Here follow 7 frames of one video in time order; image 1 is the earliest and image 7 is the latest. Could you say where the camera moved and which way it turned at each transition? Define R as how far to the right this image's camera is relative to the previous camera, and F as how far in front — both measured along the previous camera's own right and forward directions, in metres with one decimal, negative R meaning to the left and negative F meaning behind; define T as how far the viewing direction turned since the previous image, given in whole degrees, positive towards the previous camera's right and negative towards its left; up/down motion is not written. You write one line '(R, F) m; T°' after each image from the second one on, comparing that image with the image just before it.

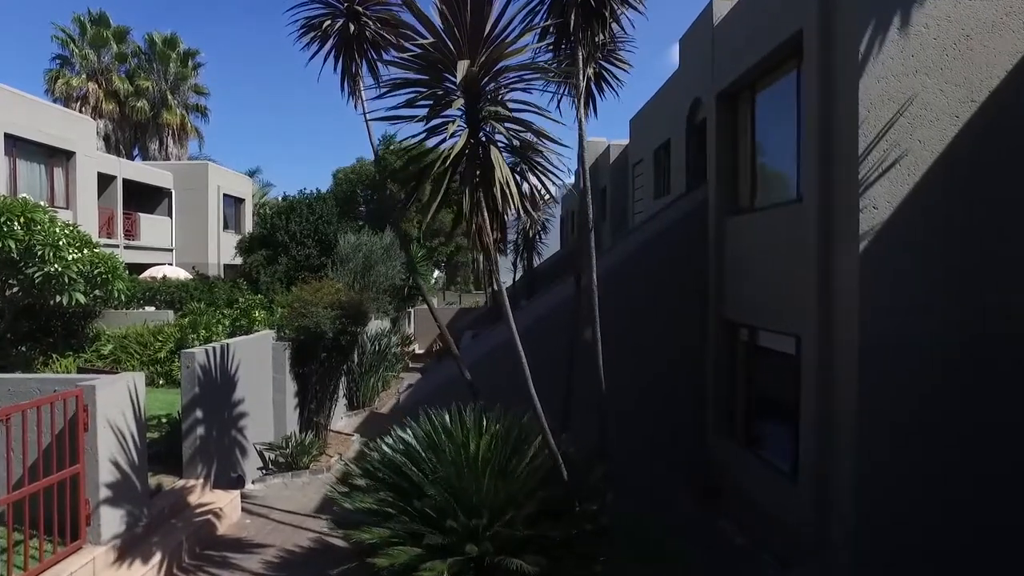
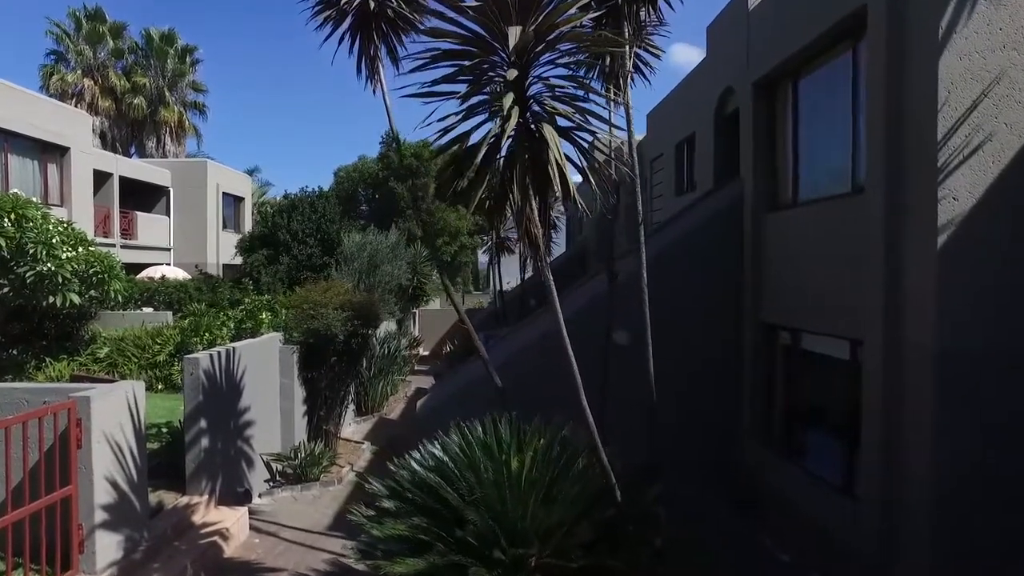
(-0.4, +0.7) m; 0°
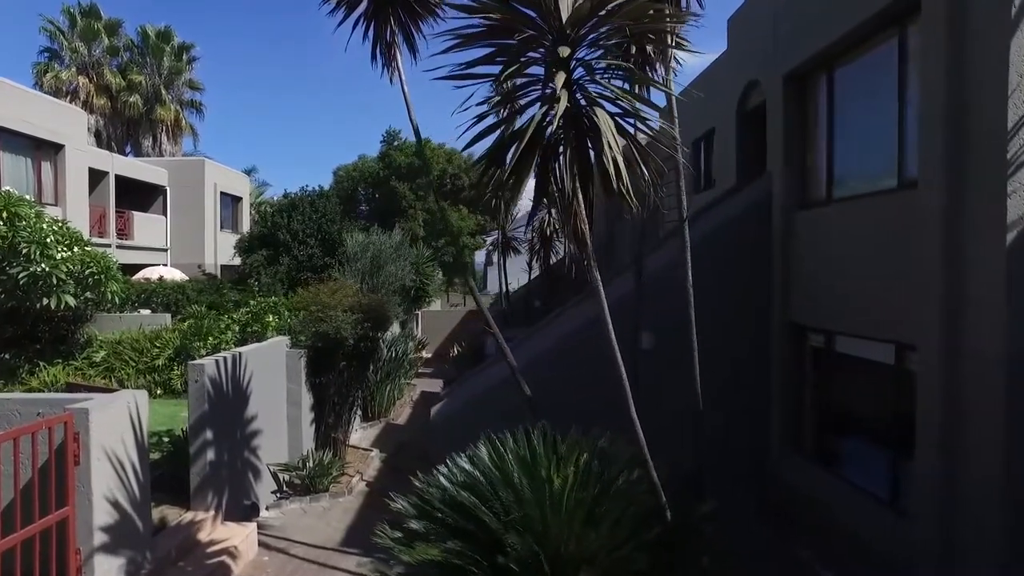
(-0.3, +0.5) m; 0°
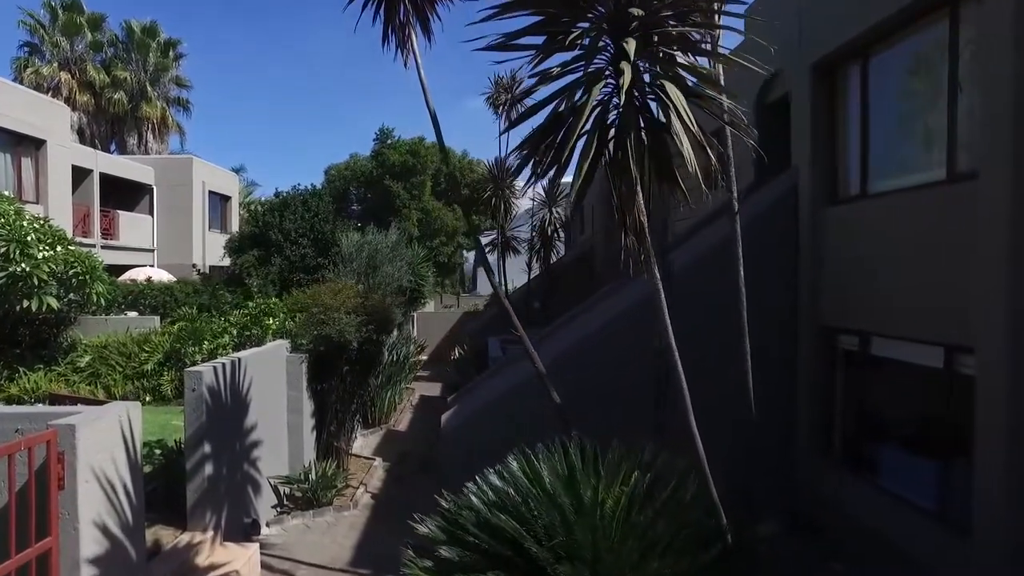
(-0.3, +0.6) m; +1°
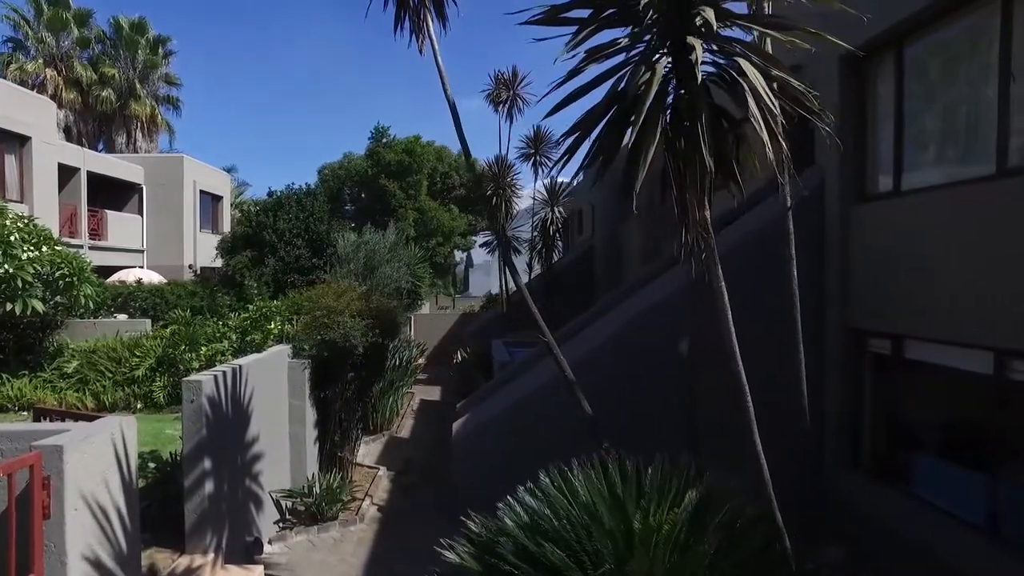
(-0.3, +0.5) m; +1°
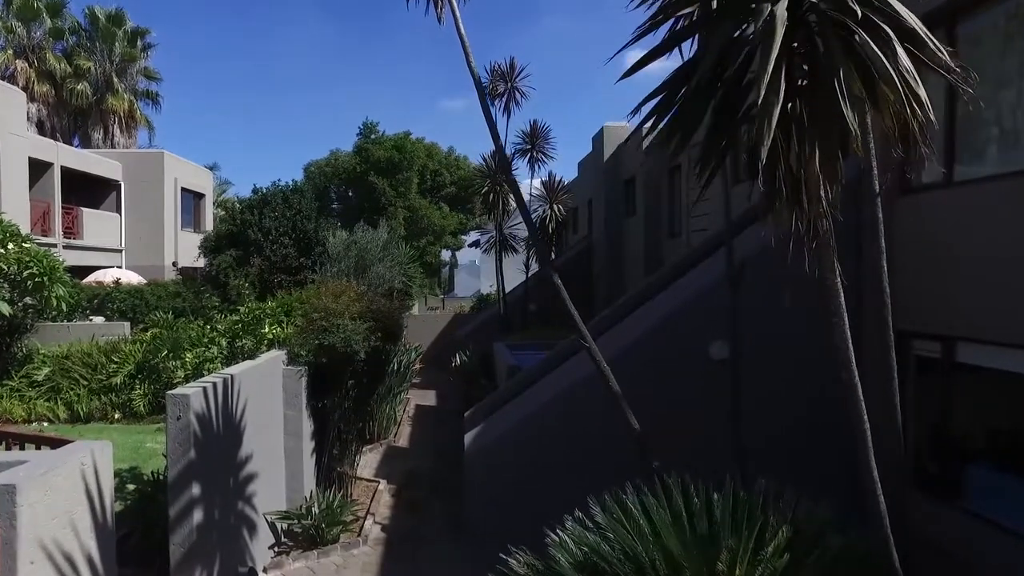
(-0.4, +0.7) m; +1°
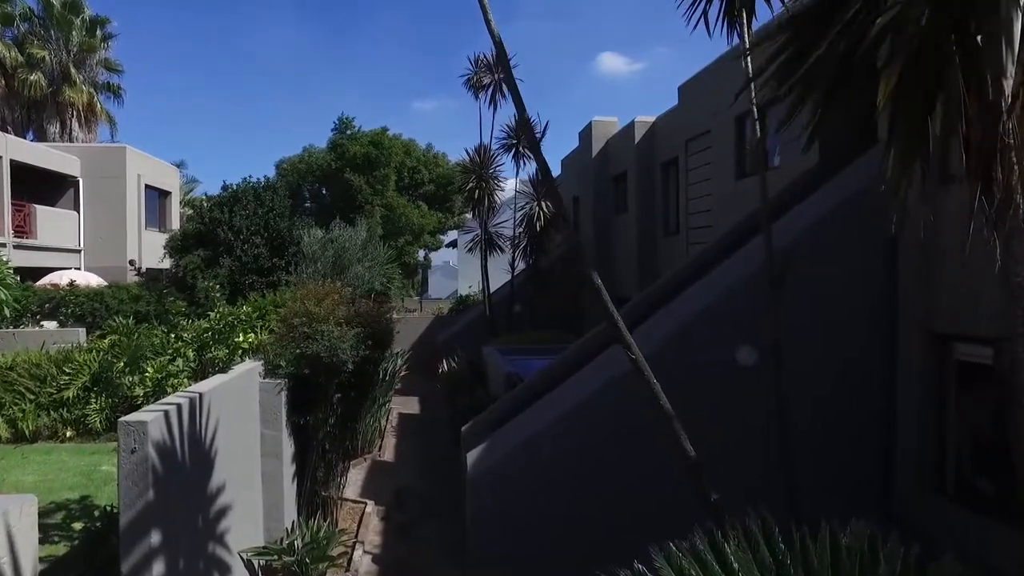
(-0.3, +0.9) m; +2°
